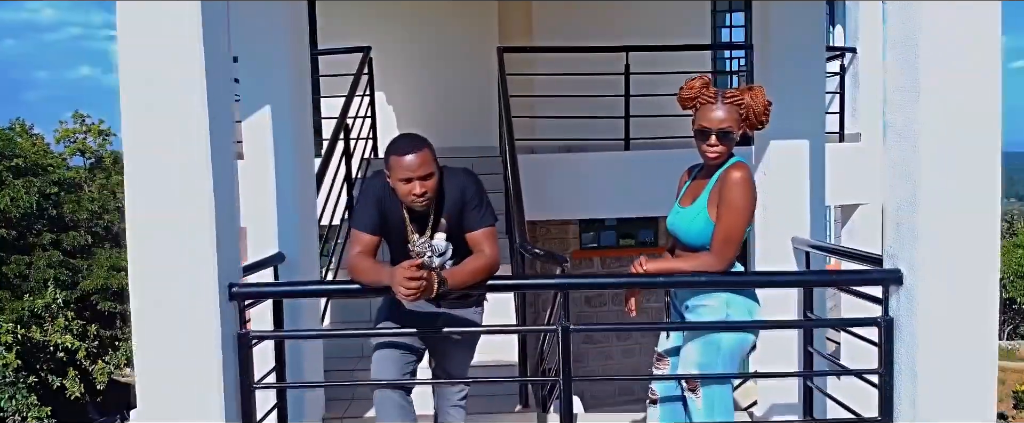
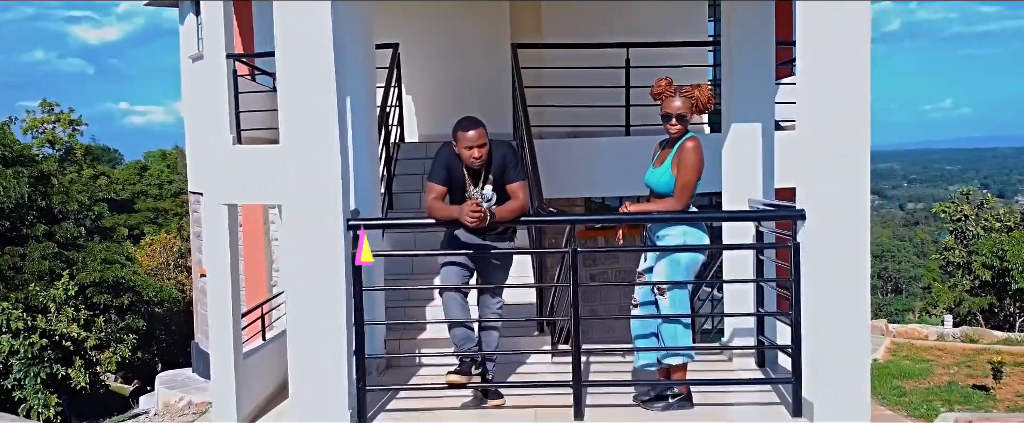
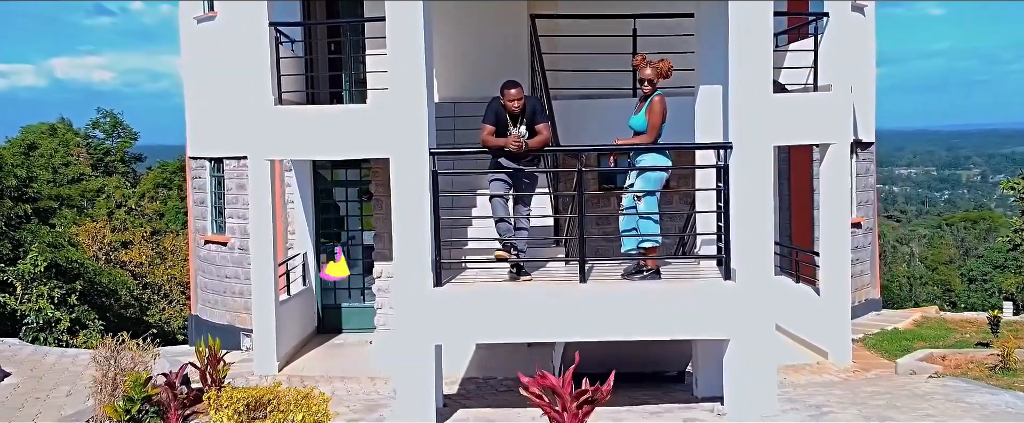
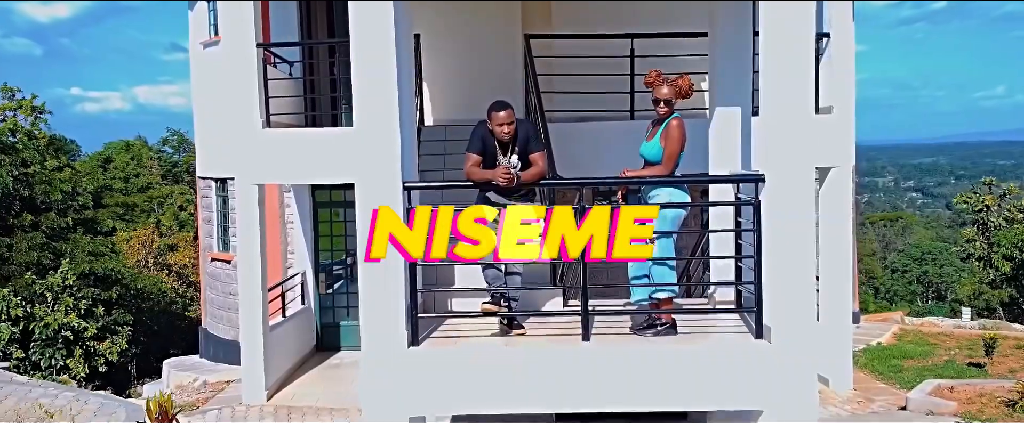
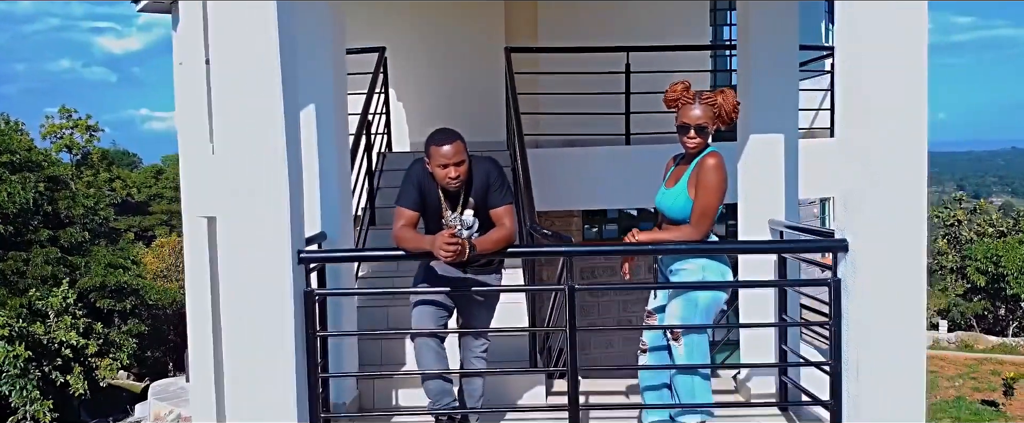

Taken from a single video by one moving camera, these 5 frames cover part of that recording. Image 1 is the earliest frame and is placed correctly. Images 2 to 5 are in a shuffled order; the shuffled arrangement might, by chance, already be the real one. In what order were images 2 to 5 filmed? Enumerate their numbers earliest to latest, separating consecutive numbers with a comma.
5, 2, 4, 3
